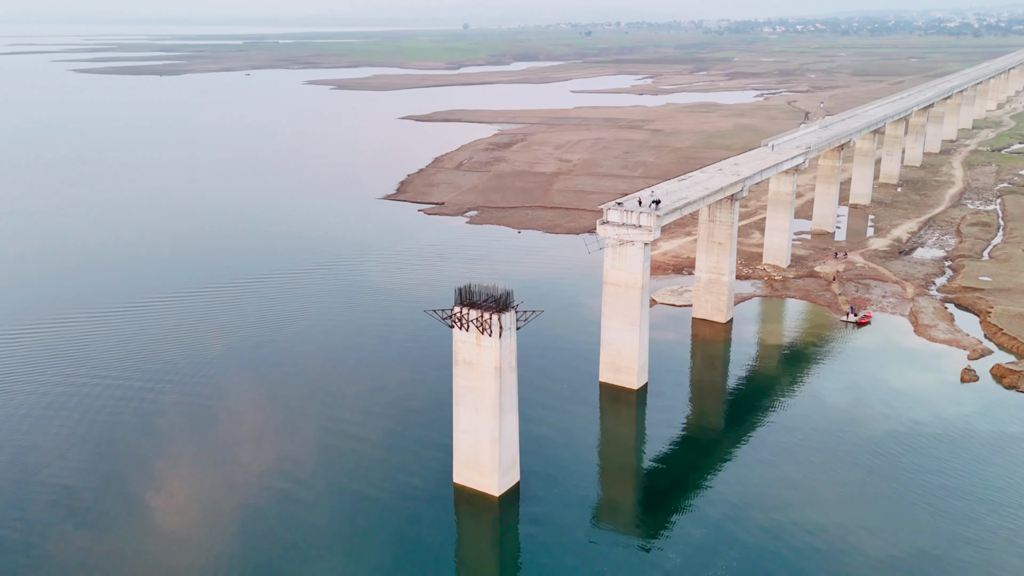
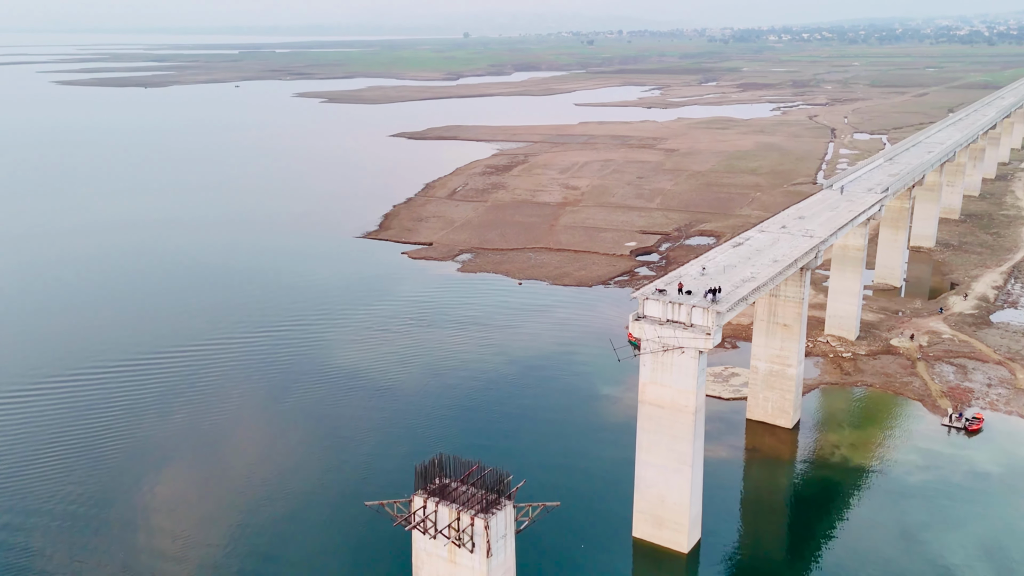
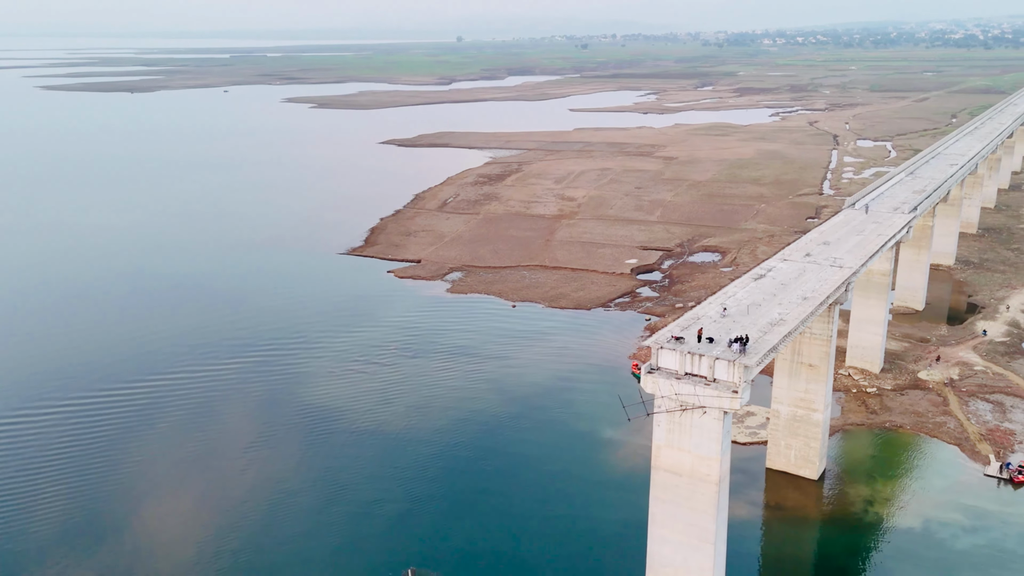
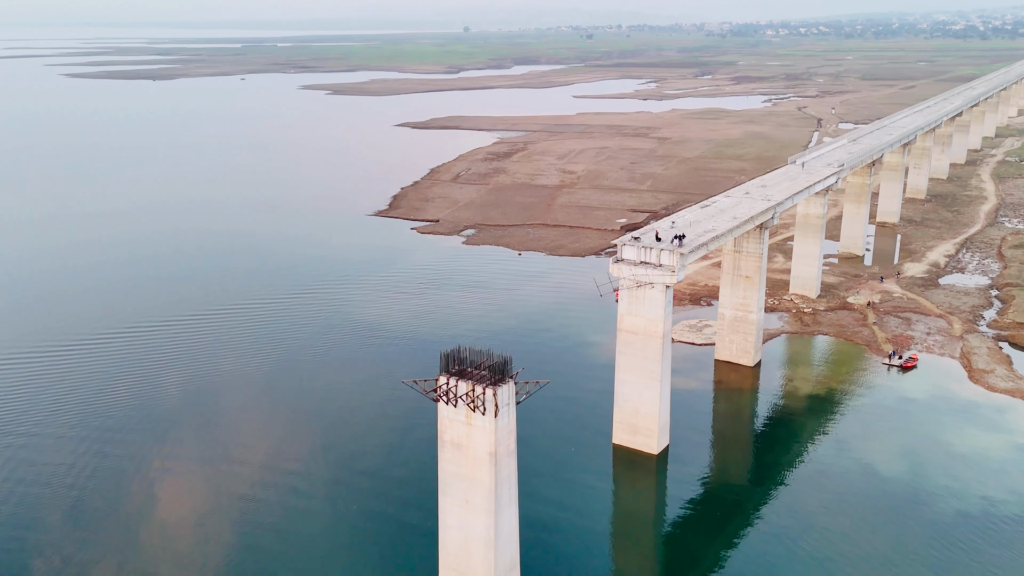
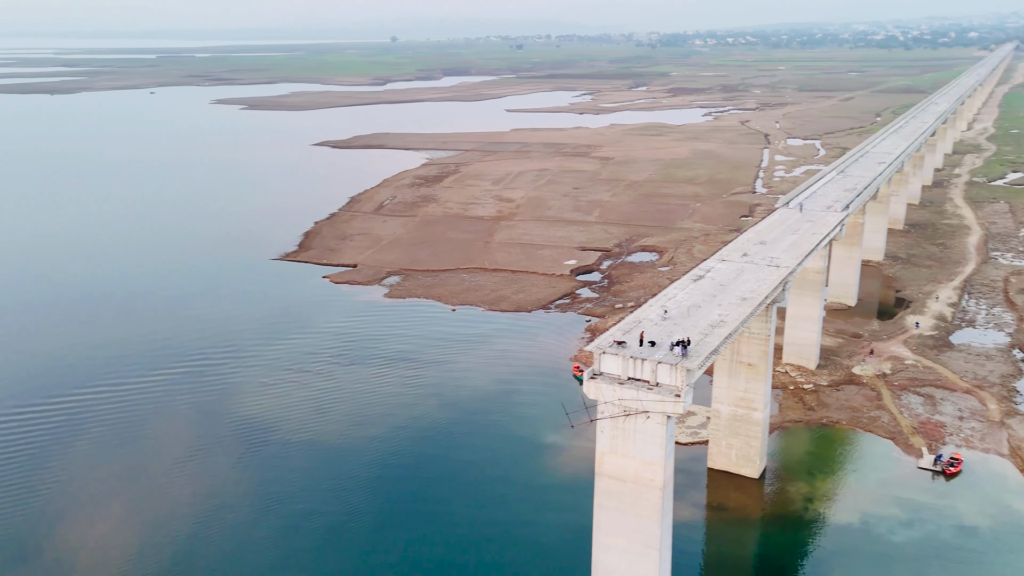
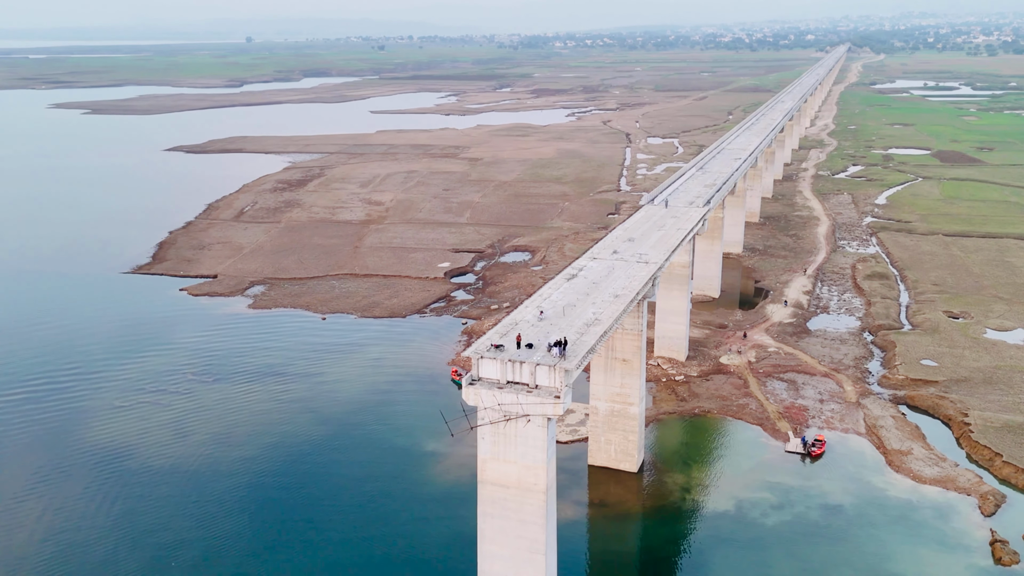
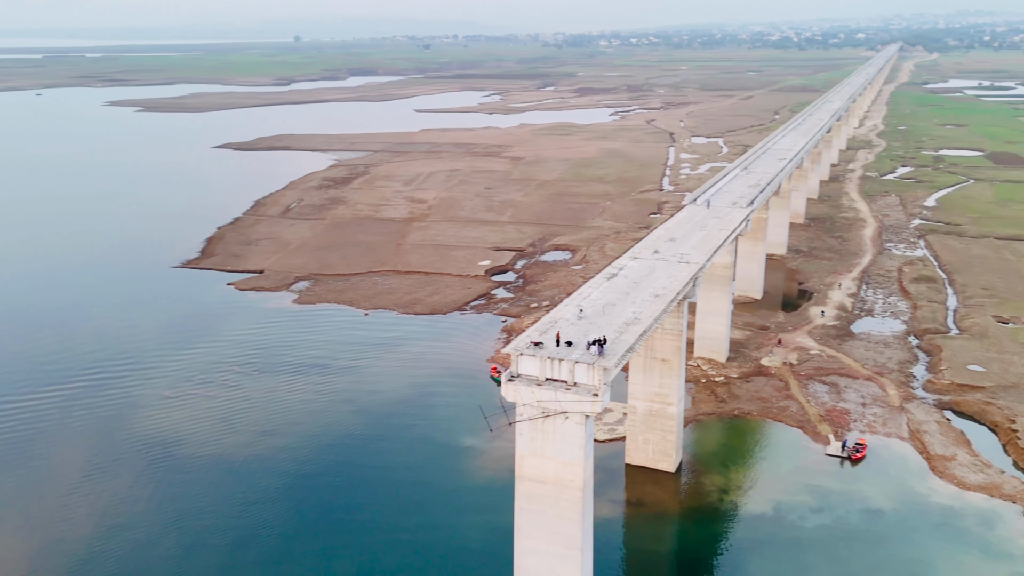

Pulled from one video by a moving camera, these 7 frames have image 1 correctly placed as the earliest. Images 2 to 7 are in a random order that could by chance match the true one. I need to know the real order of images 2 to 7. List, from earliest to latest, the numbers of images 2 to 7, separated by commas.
4, 2, 3, 5, 7, 6
